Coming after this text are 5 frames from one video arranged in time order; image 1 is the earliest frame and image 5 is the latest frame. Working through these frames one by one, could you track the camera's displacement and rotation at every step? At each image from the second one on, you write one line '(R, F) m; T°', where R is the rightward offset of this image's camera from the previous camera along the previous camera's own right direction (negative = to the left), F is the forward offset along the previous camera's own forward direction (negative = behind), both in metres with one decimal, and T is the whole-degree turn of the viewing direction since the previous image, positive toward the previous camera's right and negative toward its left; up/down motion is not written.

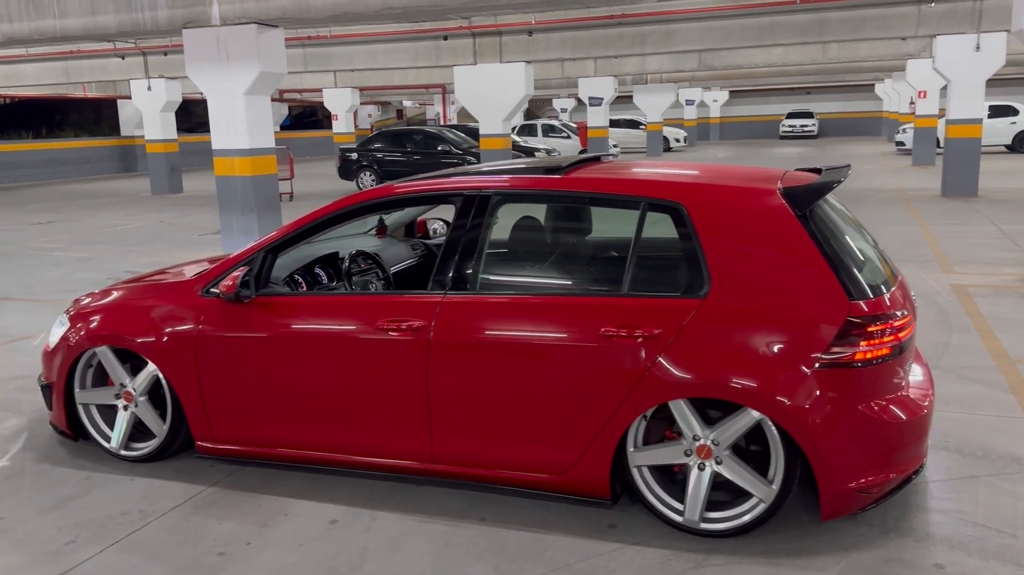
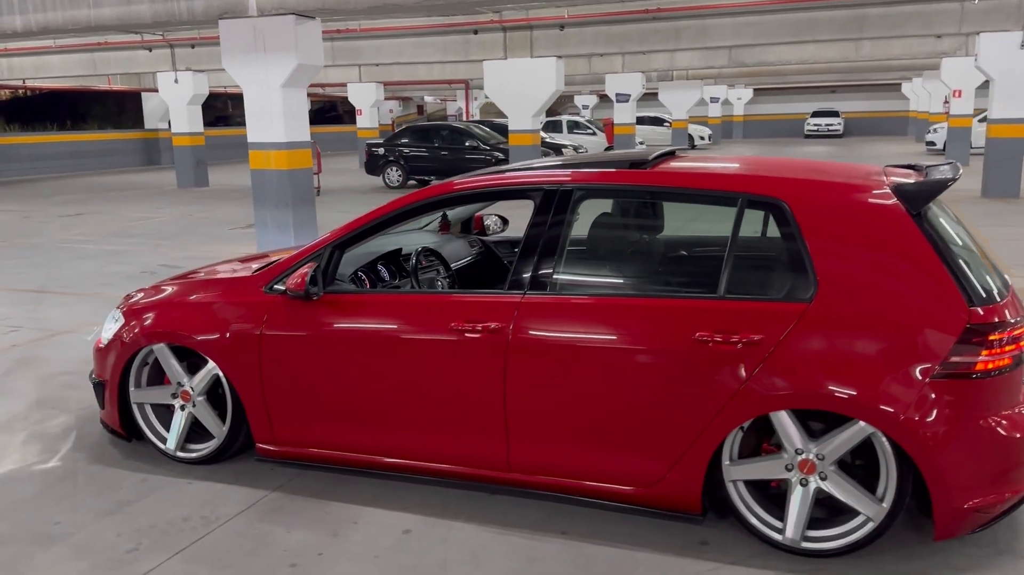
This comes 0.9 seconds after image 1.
(-0.3, +0.2) m; -1°
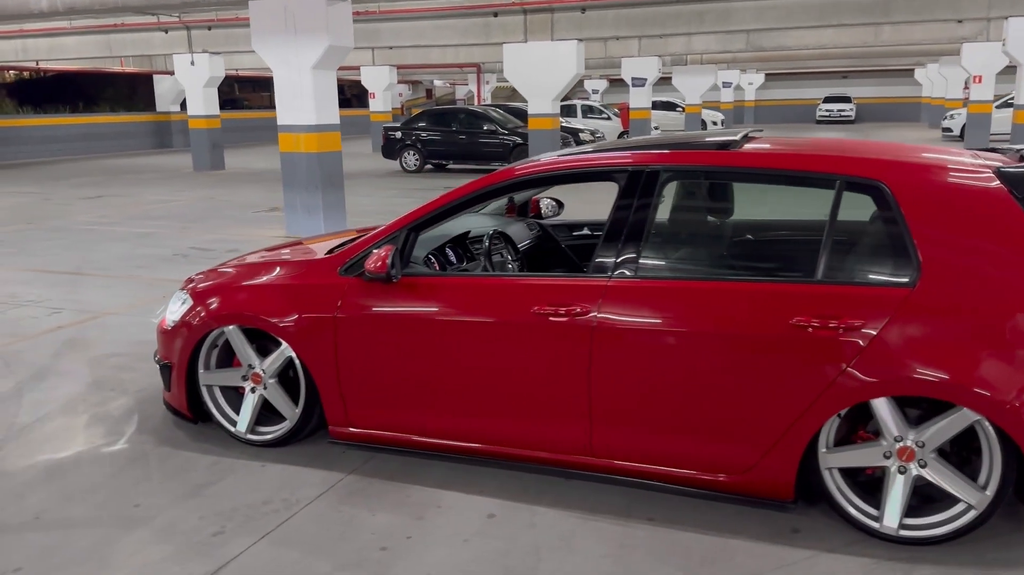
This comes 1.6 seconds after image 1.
(-0.3, 0.0) m; 0°
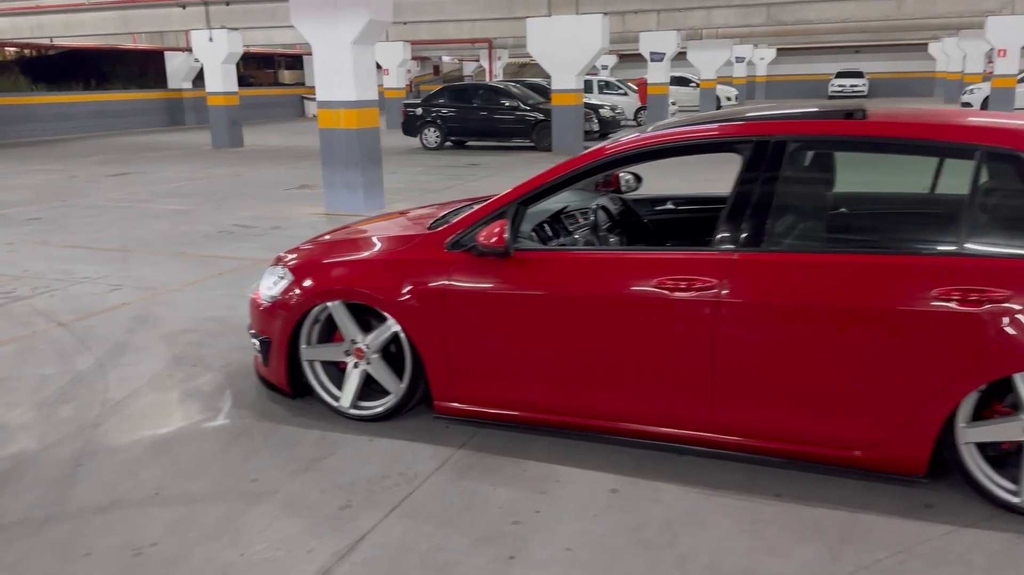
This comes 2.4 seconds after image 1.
(-0.4, 0.0) m; 0°
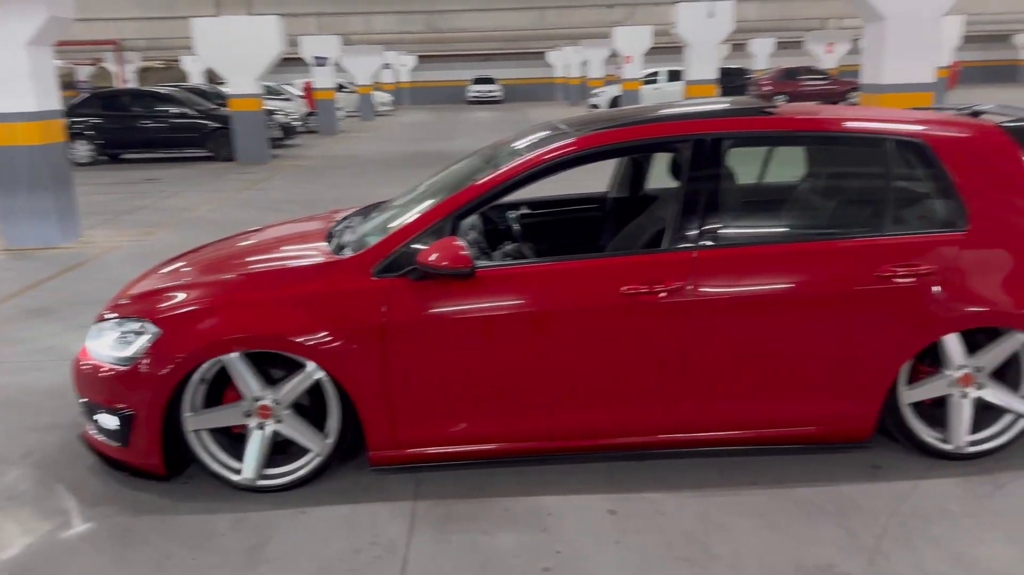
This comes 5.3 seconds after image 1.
(-1.0, +0.5) m; +23°
